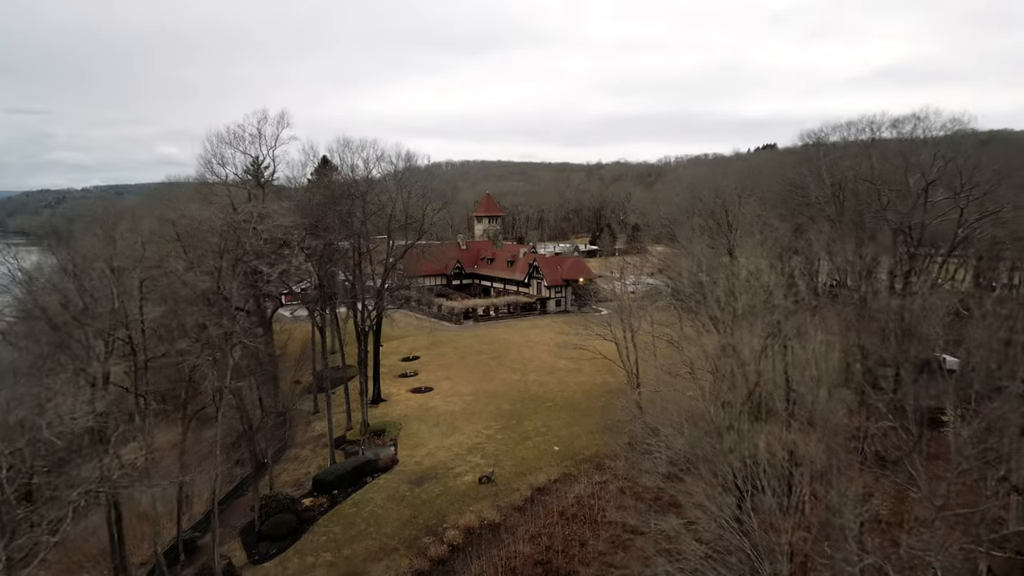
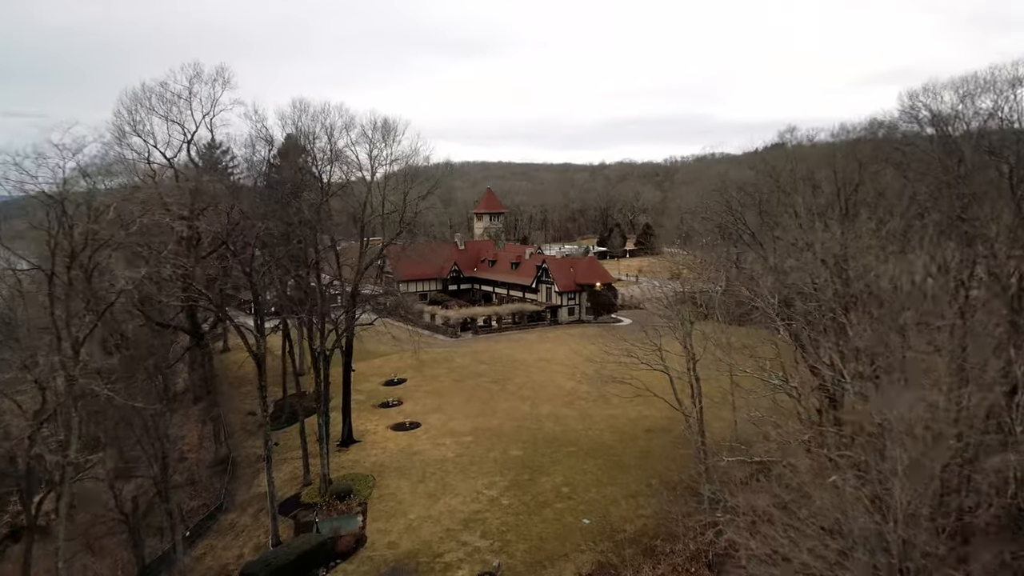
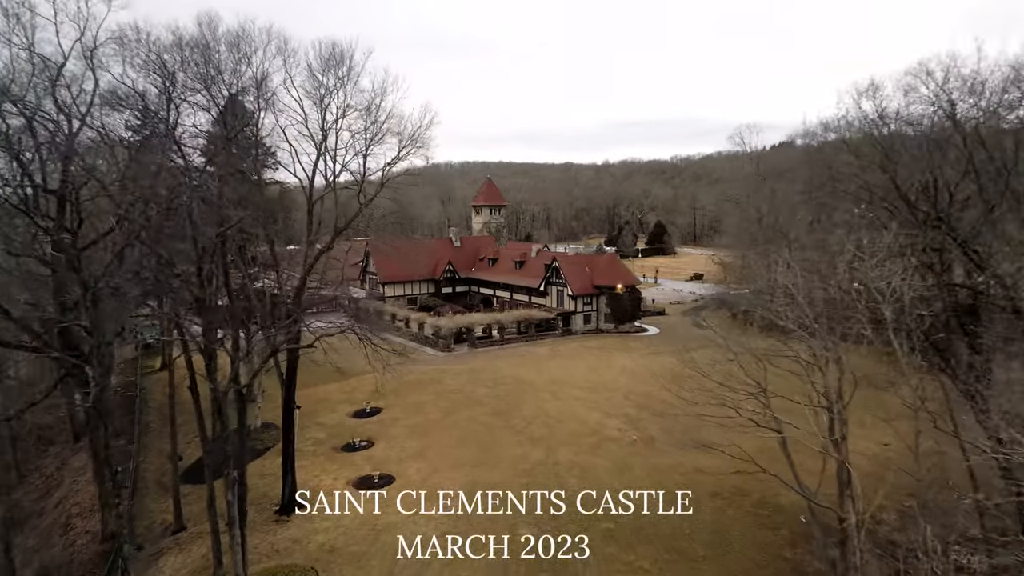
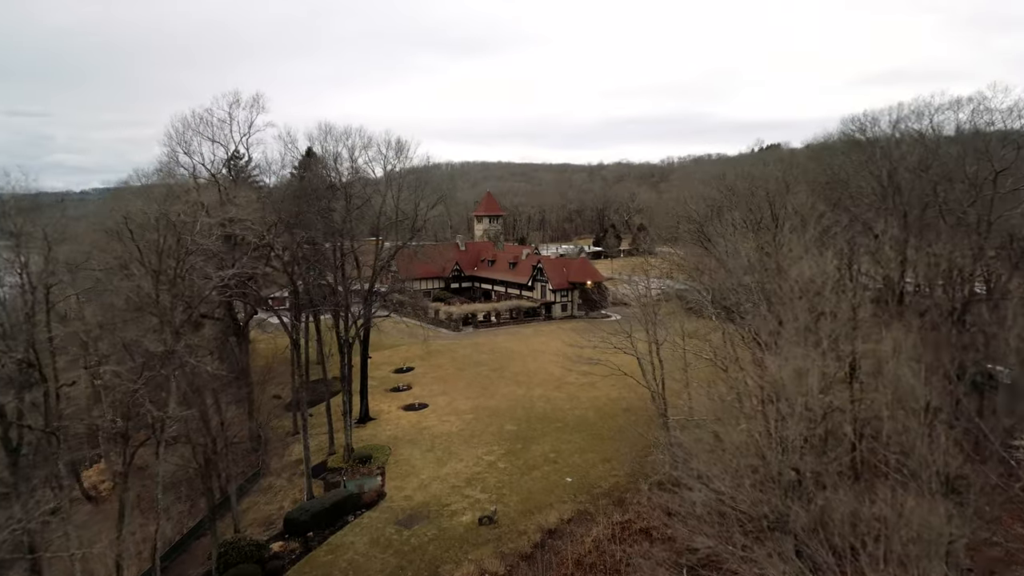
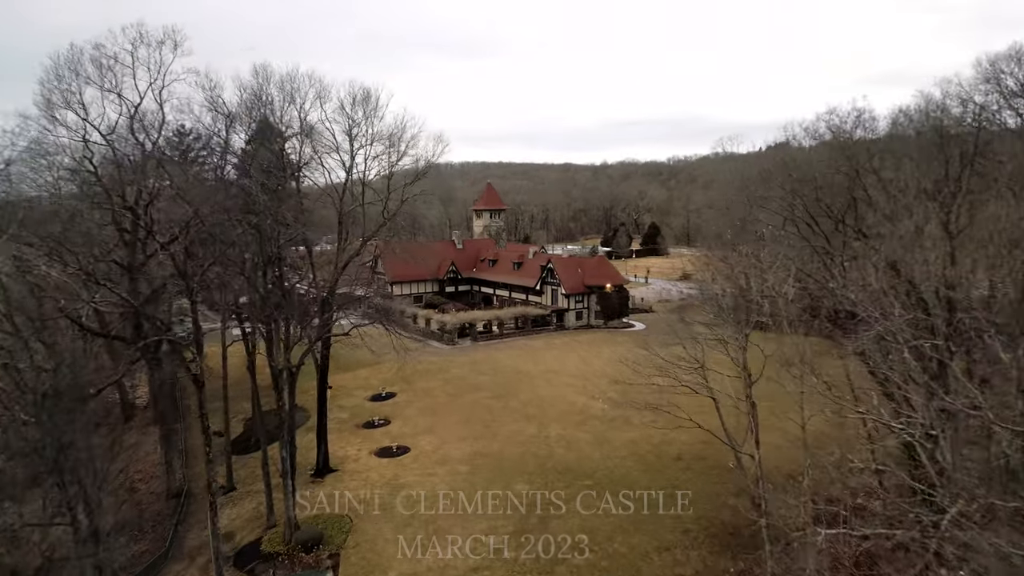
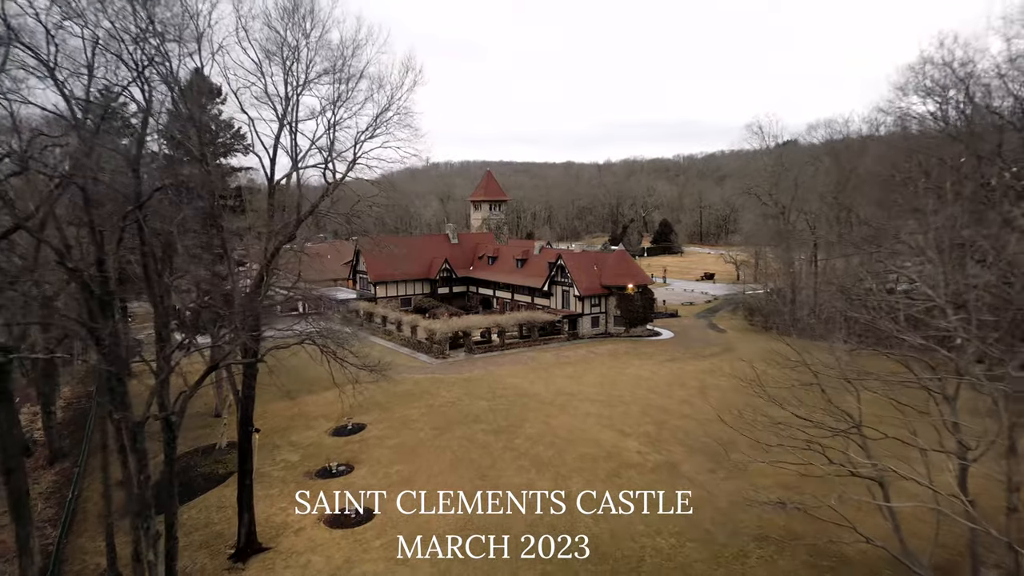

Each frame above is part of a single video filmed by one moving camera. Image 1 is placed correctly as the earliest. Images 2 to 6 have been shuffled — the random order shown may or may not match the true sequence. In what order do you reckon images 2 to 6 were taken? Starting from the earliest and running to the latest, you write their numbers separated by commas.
4, 2, 5, 3, 6
